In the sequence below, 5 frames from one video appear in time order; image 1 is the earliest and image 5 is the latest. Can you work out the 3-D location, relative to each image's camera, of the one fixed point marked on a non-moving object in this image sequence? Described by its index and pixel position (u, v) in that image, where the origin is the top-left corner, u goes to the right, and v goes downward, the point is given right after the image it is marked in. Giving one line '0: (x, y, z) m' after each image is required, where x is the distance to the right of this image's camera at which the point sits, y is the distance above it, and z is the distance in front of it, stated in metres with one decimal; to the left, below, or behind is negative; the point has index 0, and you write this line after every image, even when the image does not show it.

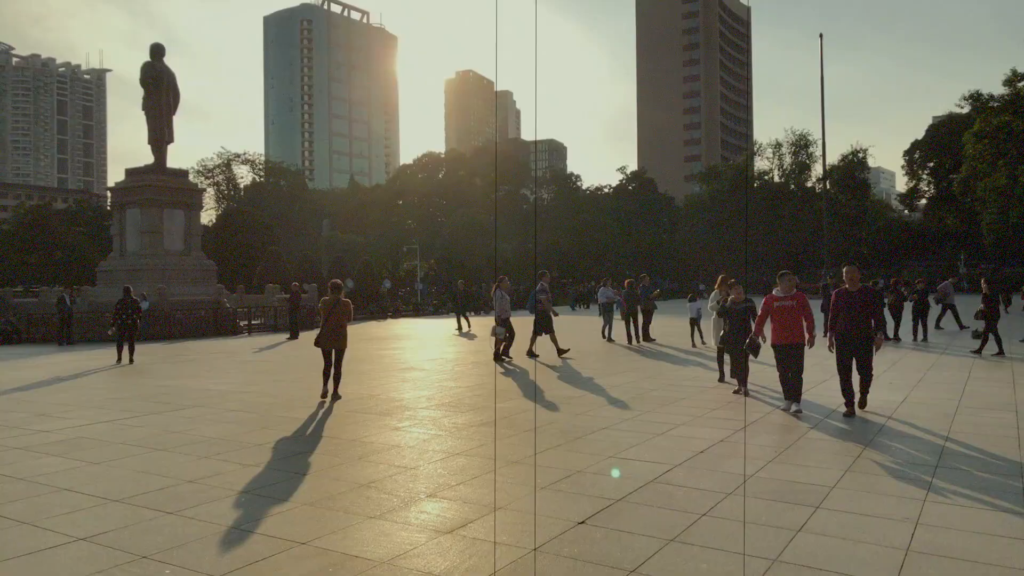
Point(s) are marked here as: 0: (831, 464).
0: (+2.5, -1.4, +6.1) m
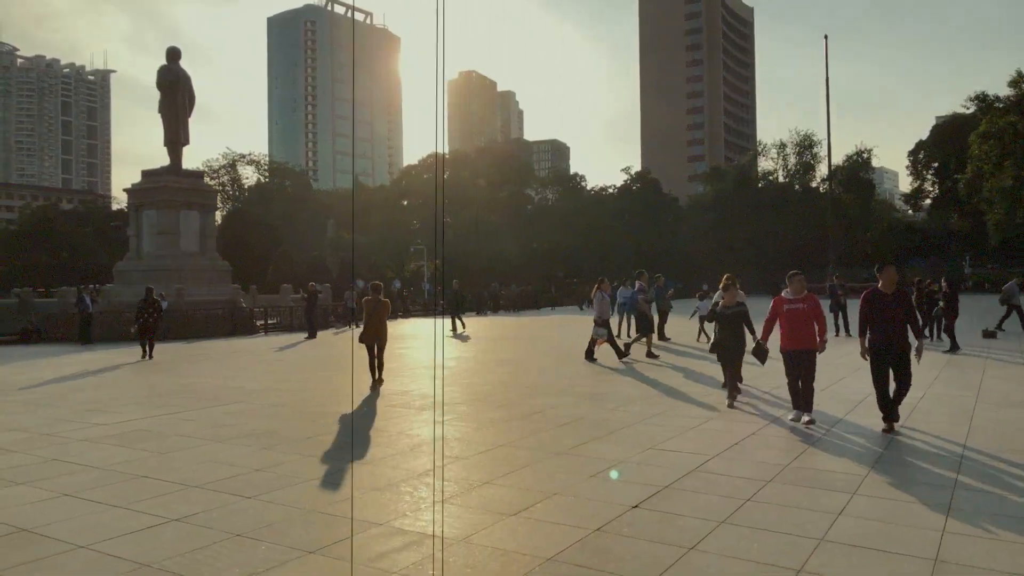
0: (+2.8, -1.4, +6.4) m
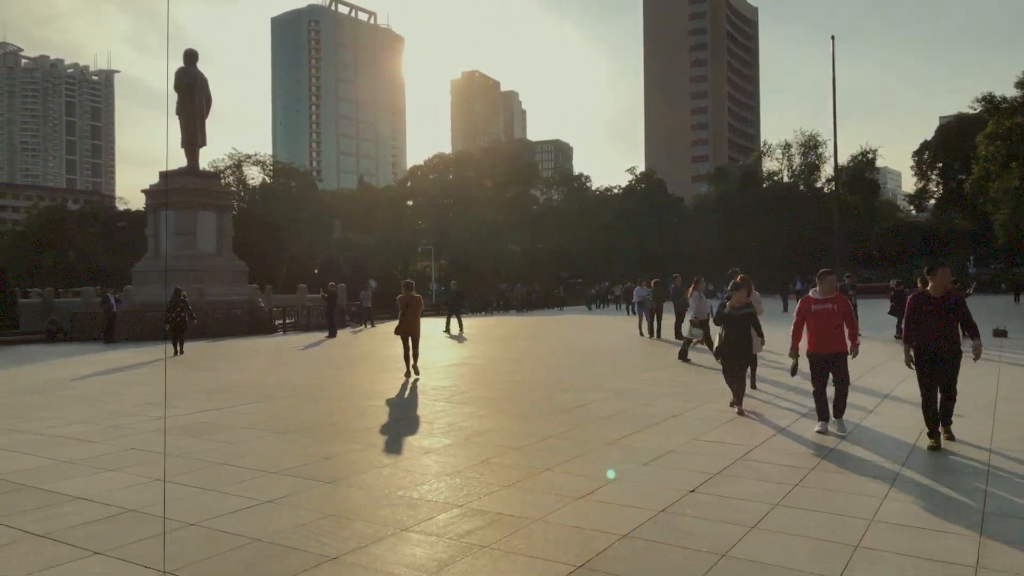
0: (+3.3, -1.4, +6.8) m
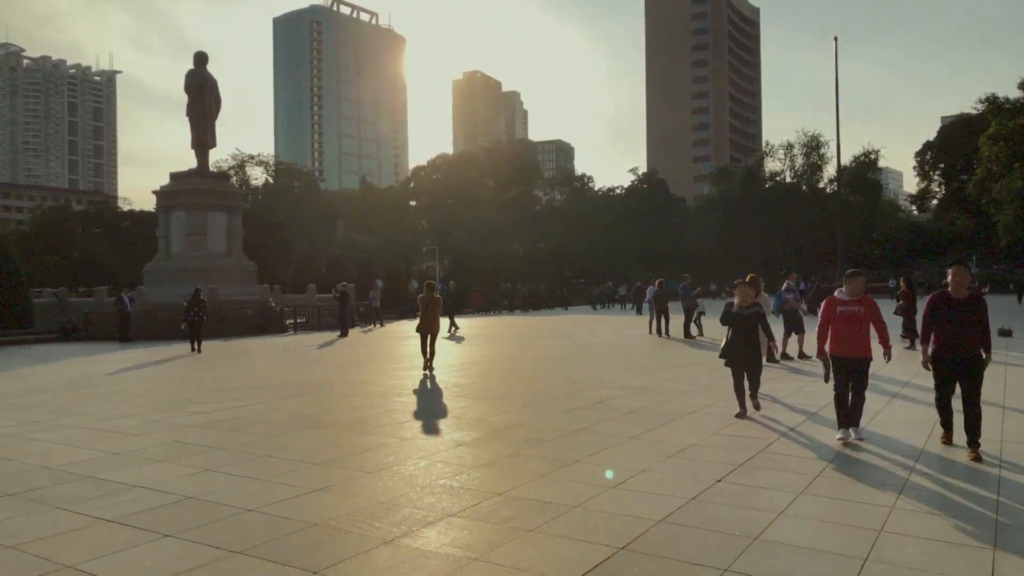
0: (+3.5, -1.4, +7.0) m
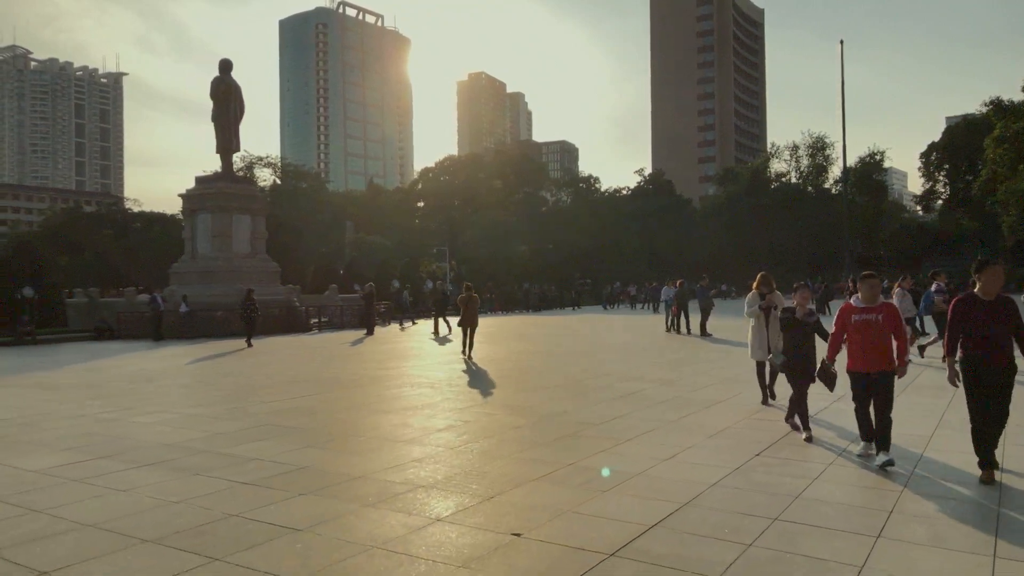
0: (+4.0, -1.4, +7.8) m
